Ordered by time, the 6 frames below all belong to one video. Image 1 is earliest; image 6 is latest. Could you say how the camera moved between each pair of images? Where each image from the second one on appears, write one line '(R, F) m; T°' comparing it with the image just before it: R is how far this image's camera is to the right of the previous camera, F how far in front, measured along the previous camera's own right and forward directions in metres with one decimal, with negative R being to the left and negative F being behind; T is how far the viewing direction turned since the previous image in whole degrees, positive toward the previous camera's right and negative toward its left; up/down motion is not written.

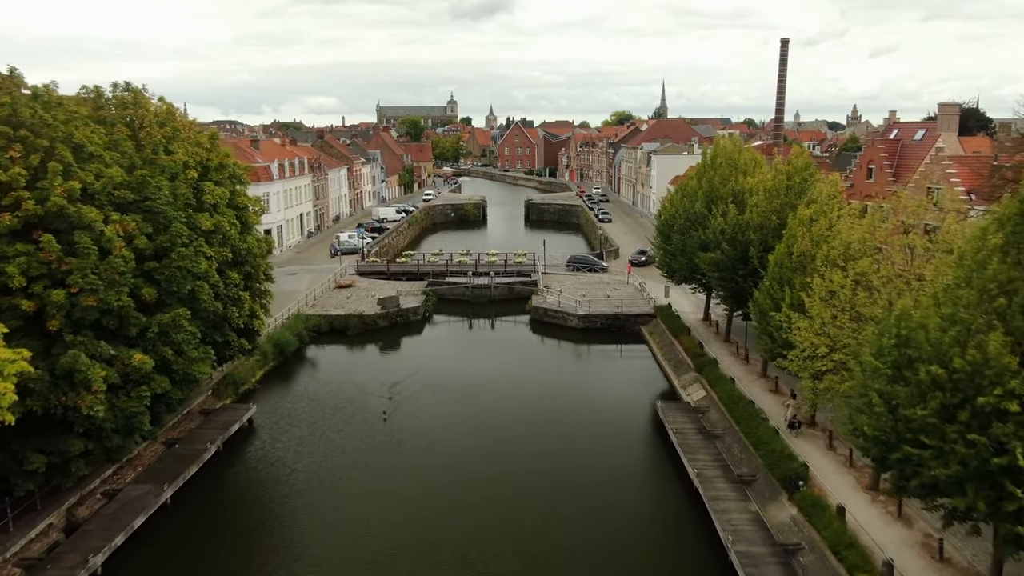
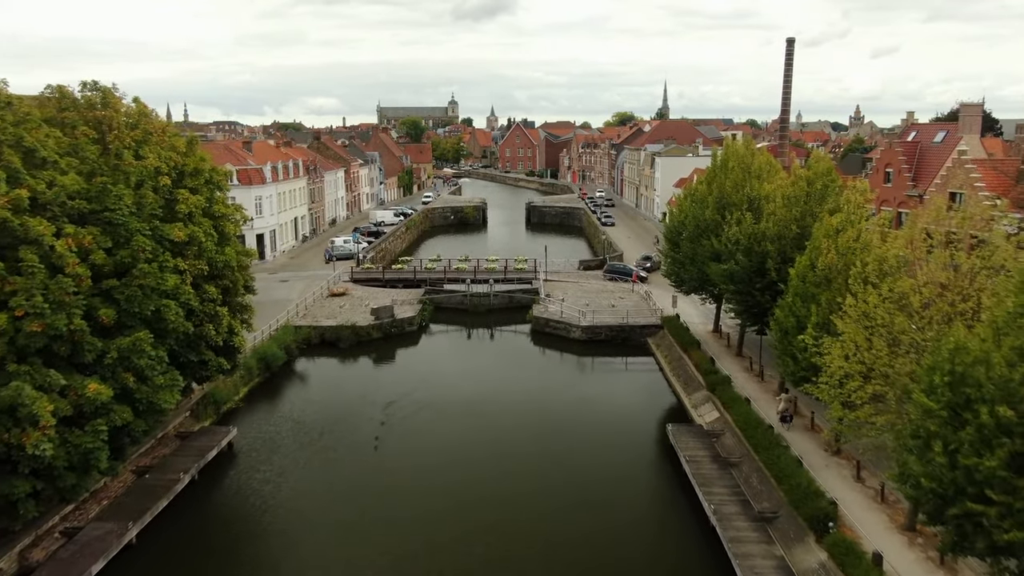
(+0.1, +1.9) m; 0°
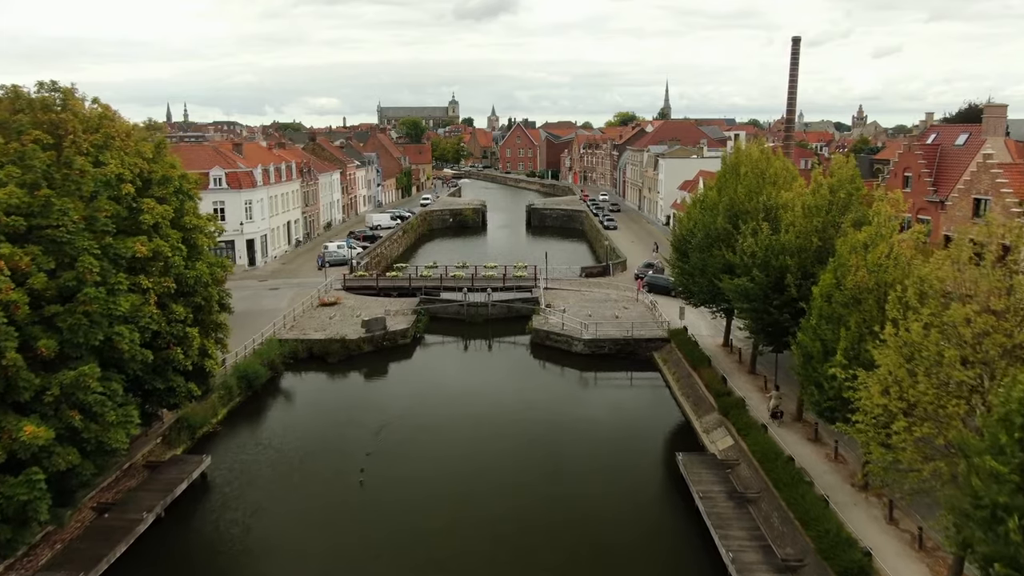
(+0.1, +2.0) m; 0°
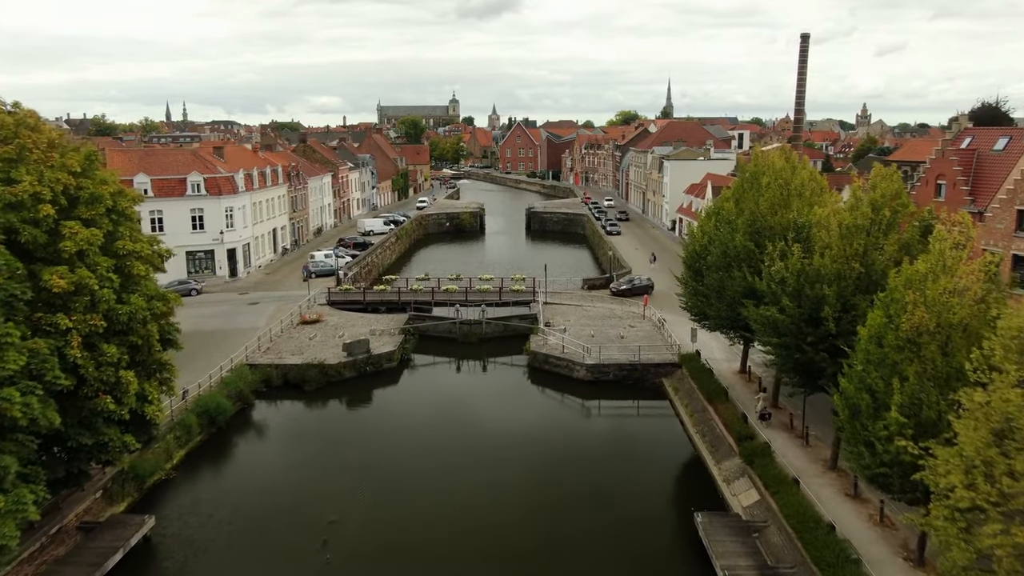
(+0.3, +3.2) m; 0°
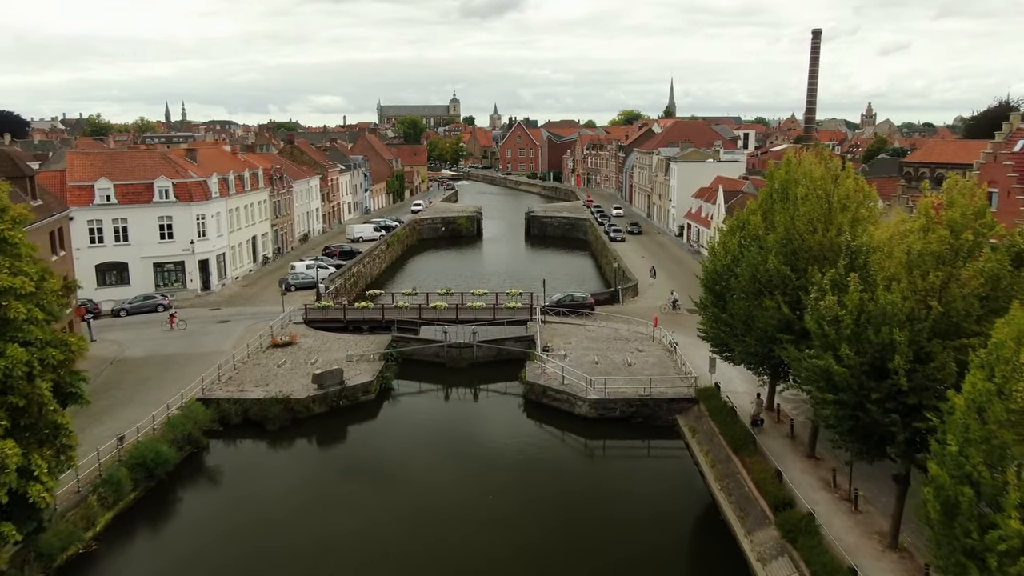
(+0.3, +4.0) m; 0°
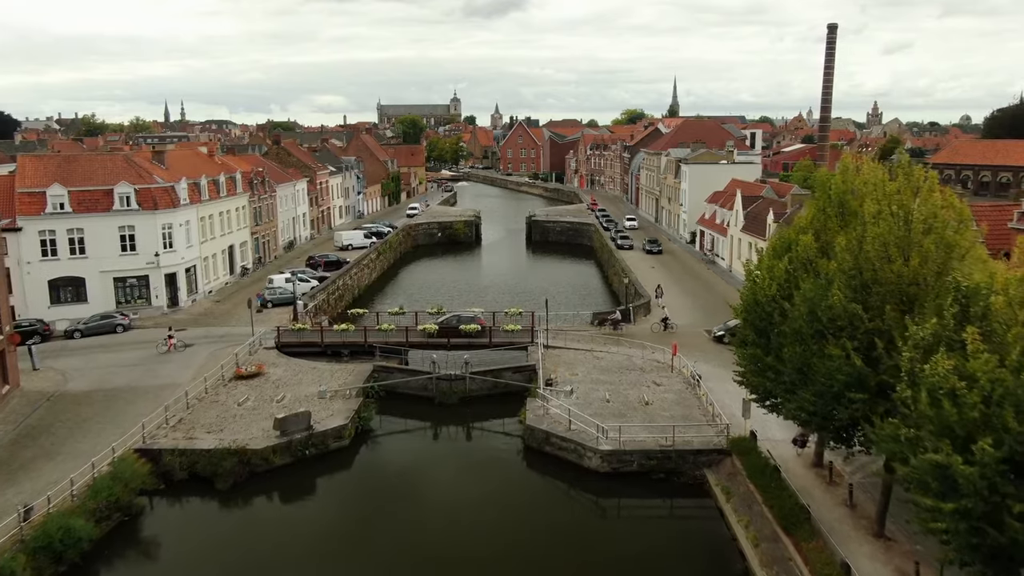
(+0.2, +4.5) m; 0°
